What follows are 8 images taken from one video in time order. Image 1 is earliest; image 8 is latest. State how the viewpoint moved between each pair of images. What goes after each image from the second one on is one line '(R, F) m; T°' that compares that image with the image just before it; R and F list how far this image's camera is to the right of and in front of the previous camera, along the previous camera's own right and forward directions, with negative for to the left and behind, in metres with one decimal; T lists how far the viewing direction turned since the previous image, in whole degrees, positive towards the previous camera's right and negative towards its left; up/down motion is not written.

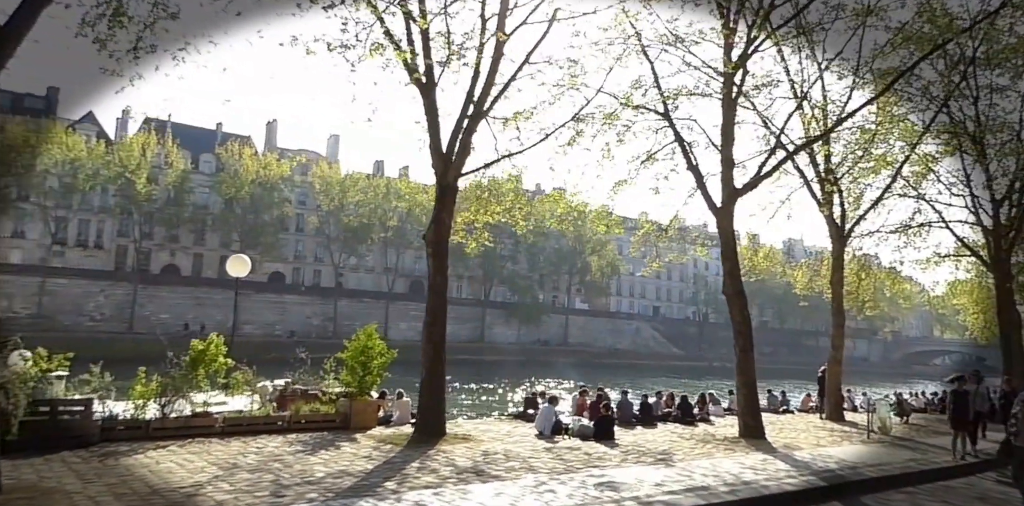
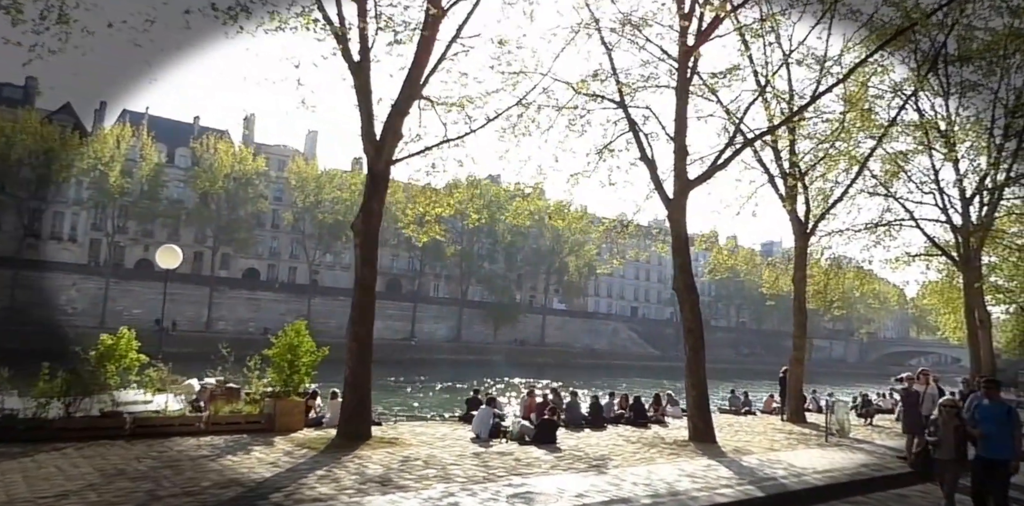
(+0.8, +0.8) m; +1°
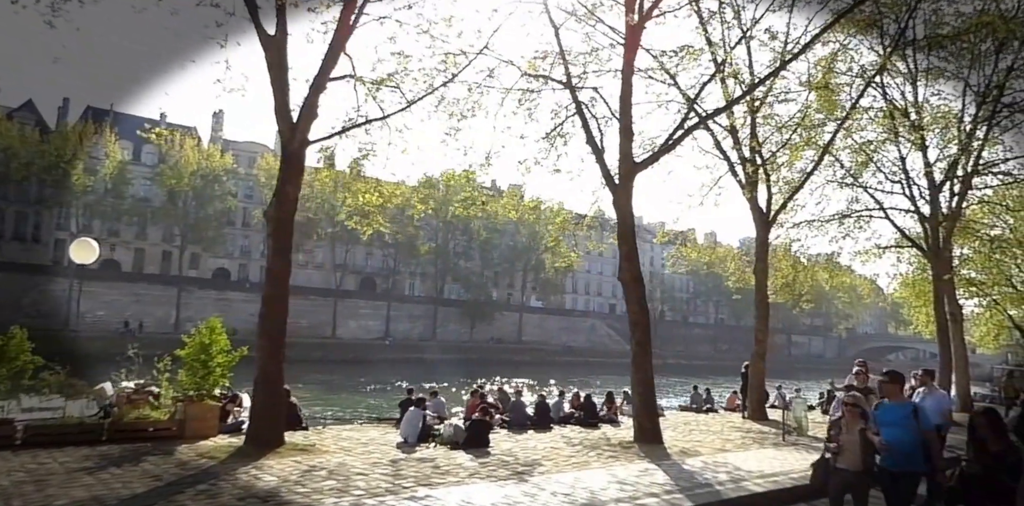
(+0.8, +0.8) m; +1°
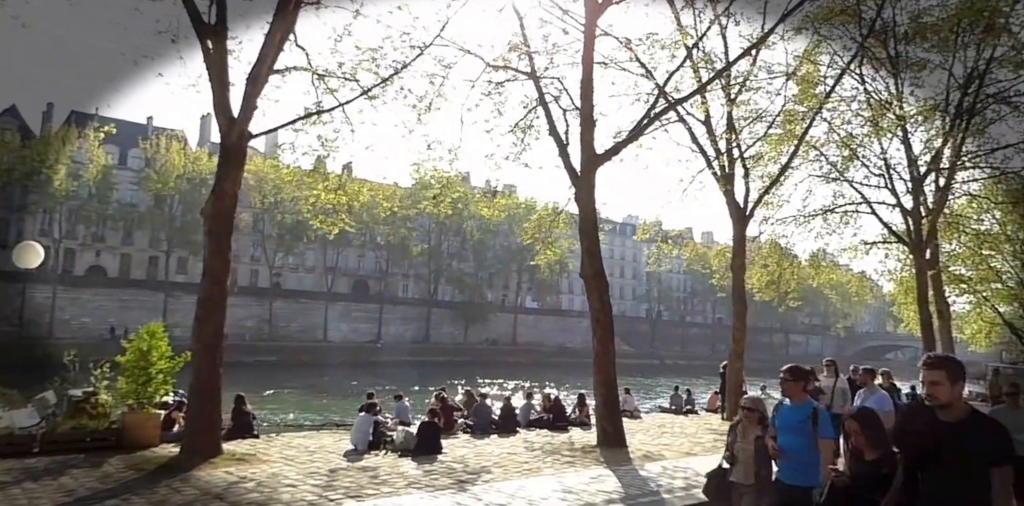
(+0.7, +0.5) m; 0°
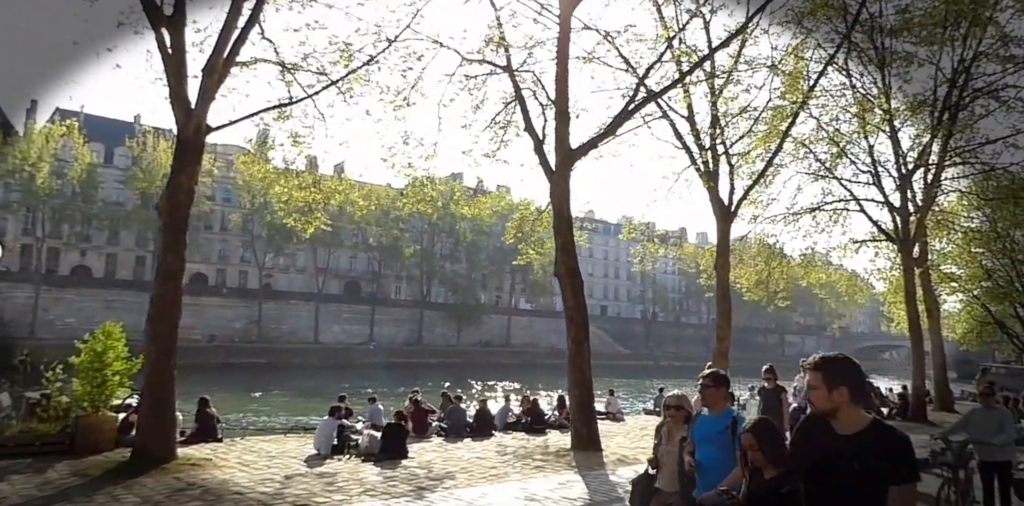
(+0.4, +0.4) m; 0°
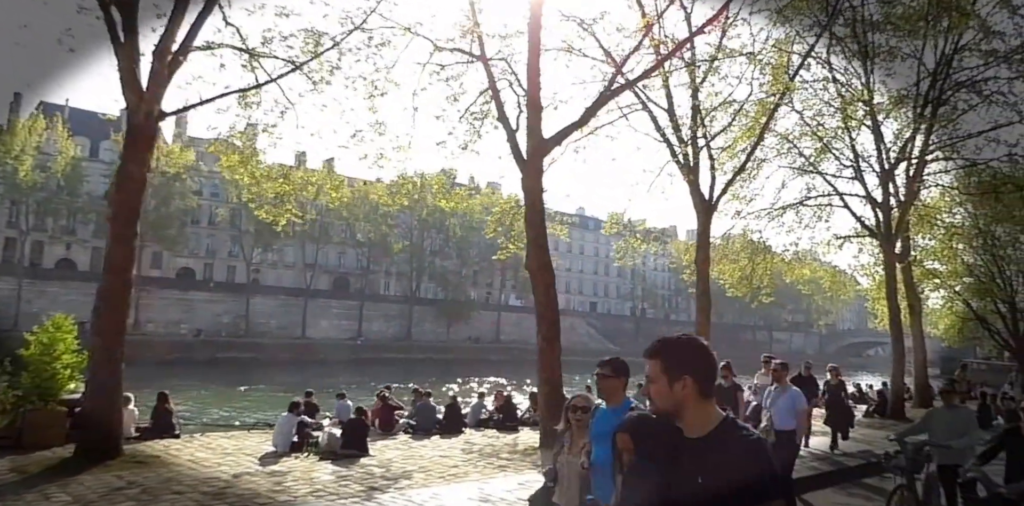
(+0.4, +0.3) m; +1°
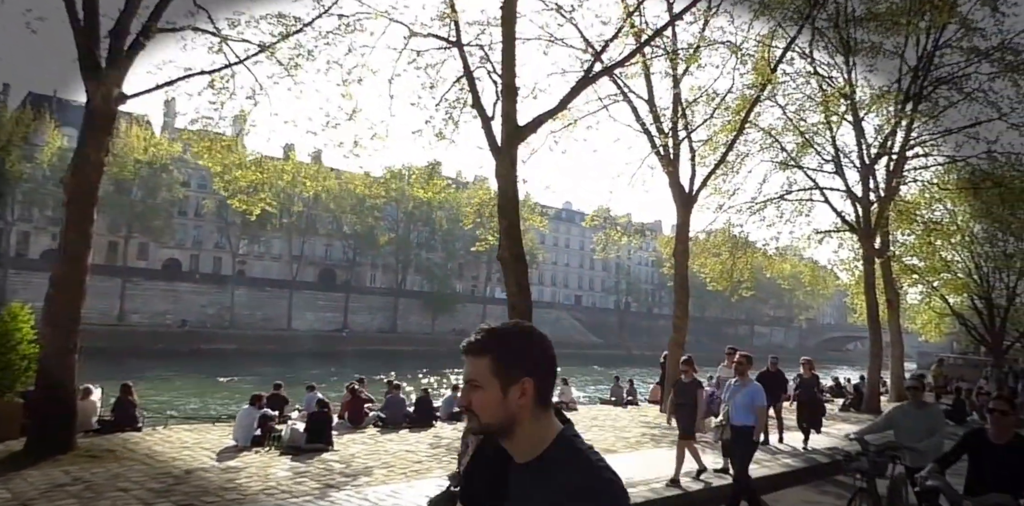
(+0.3, +0.2) m; +1°
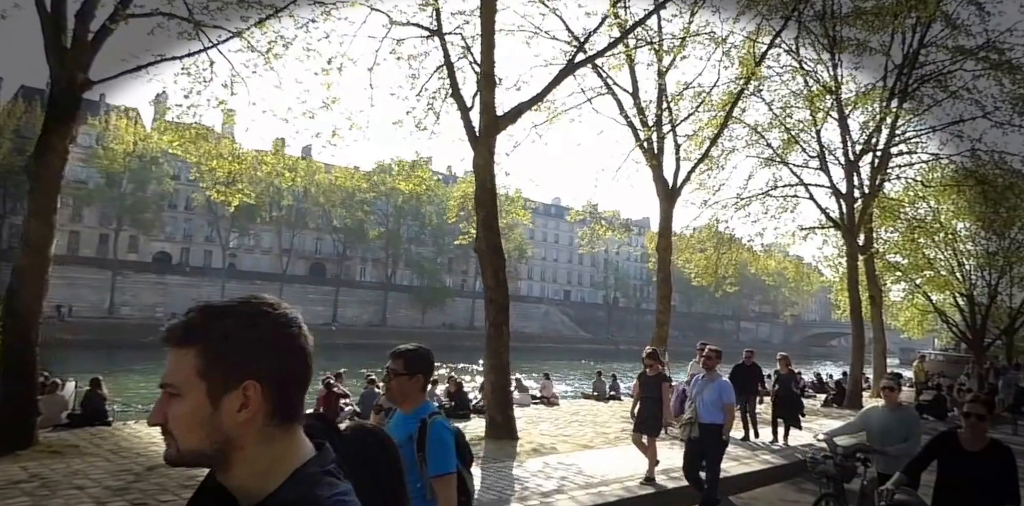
(+0.2, +0.1) m; +1°
